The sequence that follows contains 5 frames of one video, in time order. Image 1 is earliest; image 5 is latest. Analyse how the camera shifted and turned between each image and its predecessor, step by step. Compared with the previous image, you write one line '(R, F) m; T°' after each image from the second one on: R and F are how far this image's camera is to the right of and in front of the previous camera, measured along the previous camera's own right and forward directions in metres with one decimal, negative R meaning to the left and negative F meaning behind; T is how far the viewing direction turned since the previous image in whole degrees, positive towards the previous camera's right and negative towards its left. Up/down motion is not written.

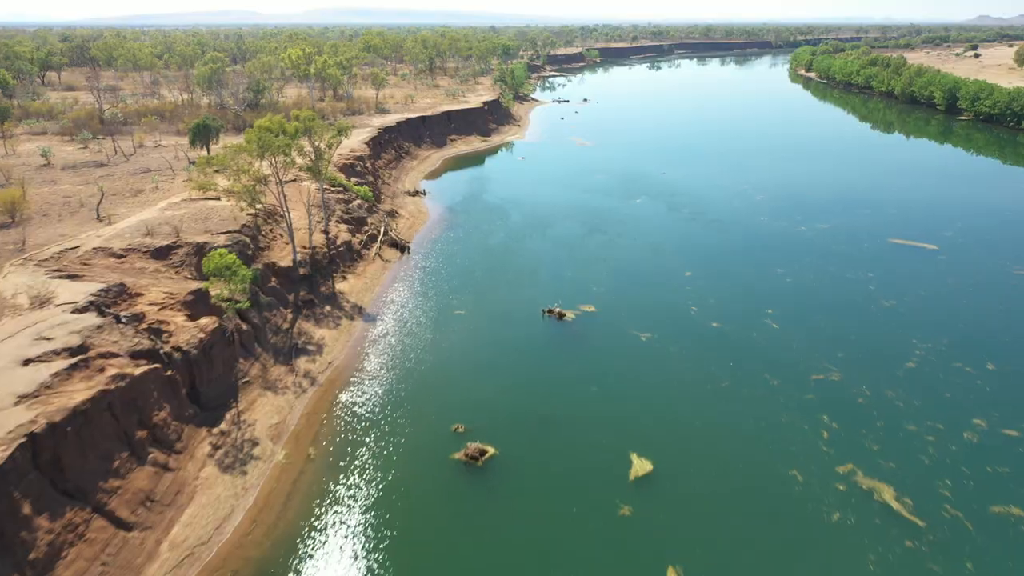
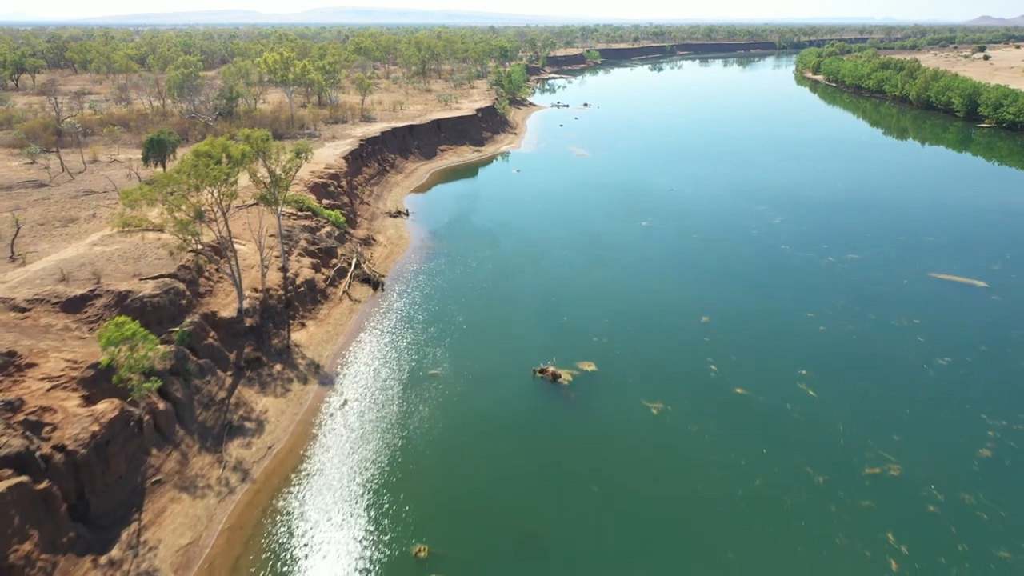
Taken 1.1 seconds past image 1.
(+0.7, +5.2) m; 0°
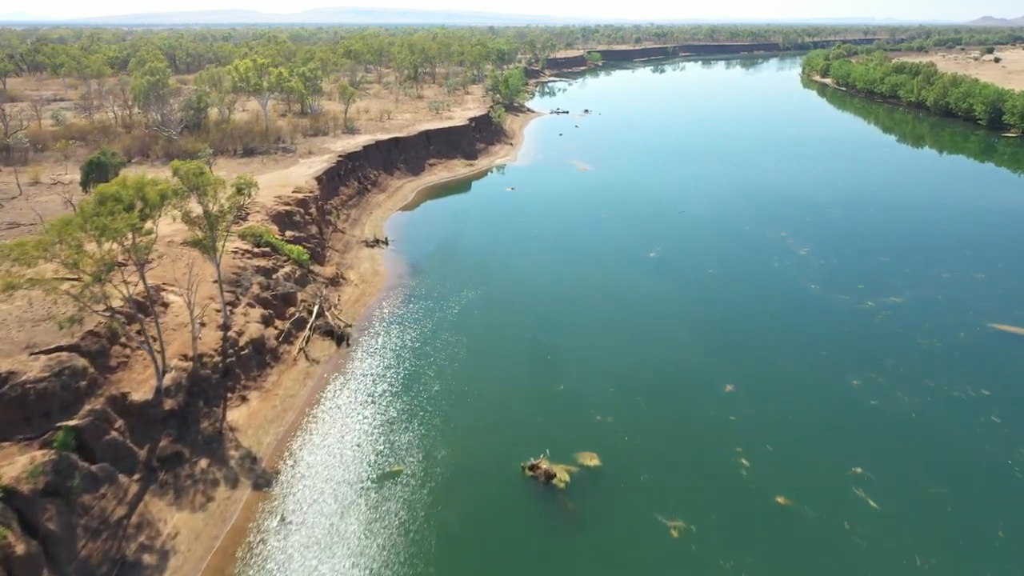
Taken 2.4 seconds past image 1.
(+0.7, +5.5) m; 0°
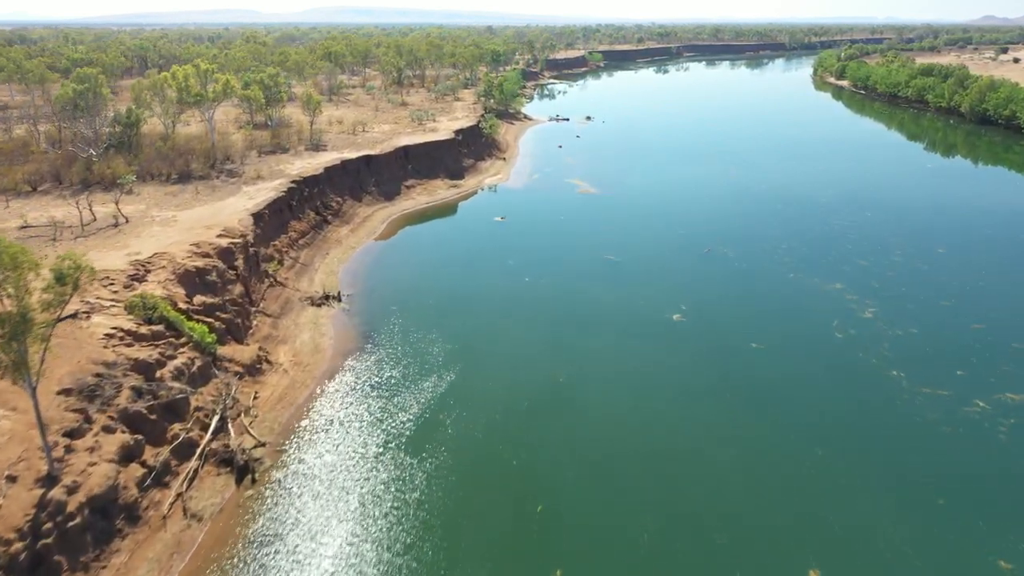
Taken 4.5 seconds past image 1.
(+0.9, +9.3) m; 0°
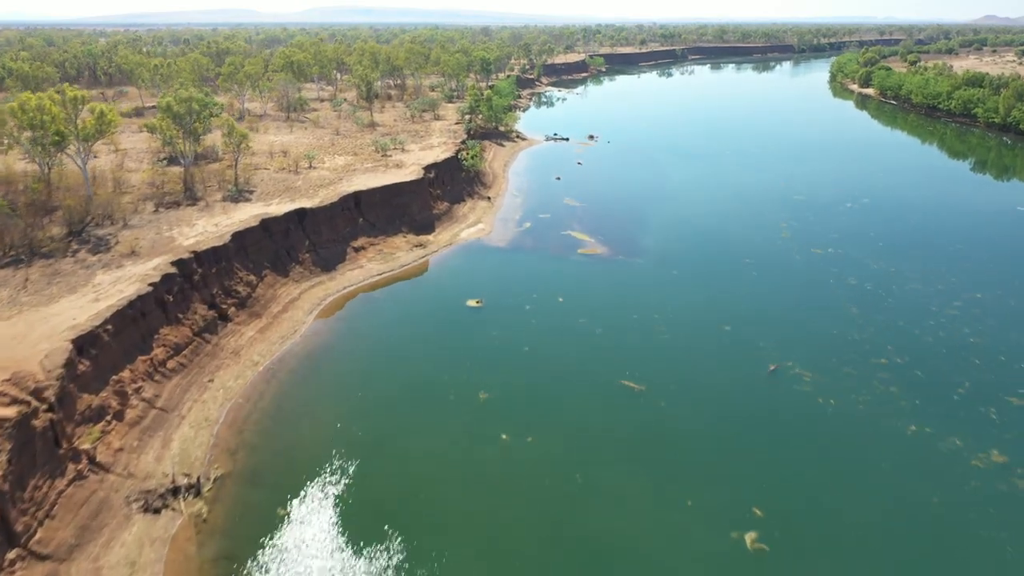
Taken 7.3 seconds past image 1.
(+1.3, +13.6) m; 0°
